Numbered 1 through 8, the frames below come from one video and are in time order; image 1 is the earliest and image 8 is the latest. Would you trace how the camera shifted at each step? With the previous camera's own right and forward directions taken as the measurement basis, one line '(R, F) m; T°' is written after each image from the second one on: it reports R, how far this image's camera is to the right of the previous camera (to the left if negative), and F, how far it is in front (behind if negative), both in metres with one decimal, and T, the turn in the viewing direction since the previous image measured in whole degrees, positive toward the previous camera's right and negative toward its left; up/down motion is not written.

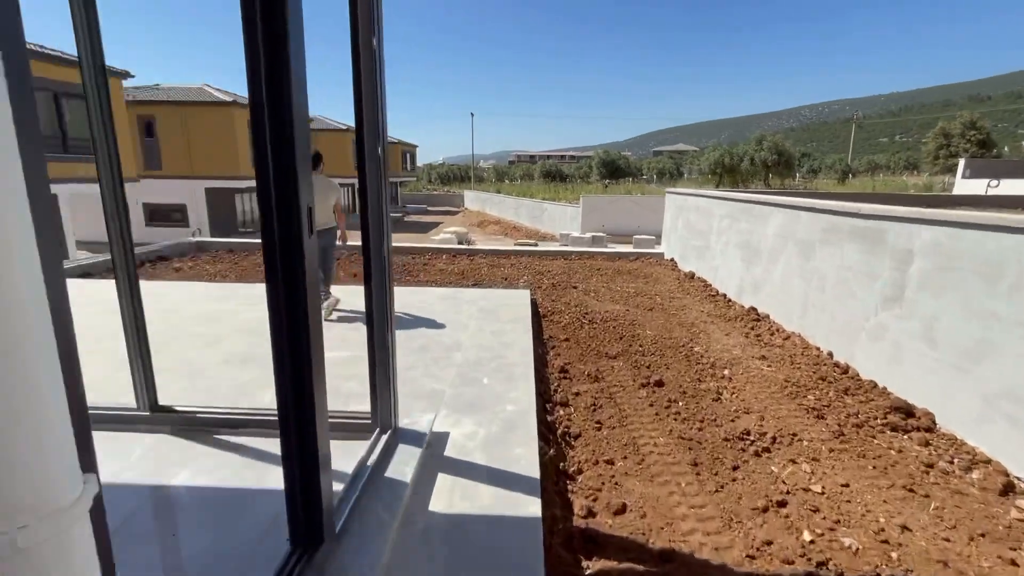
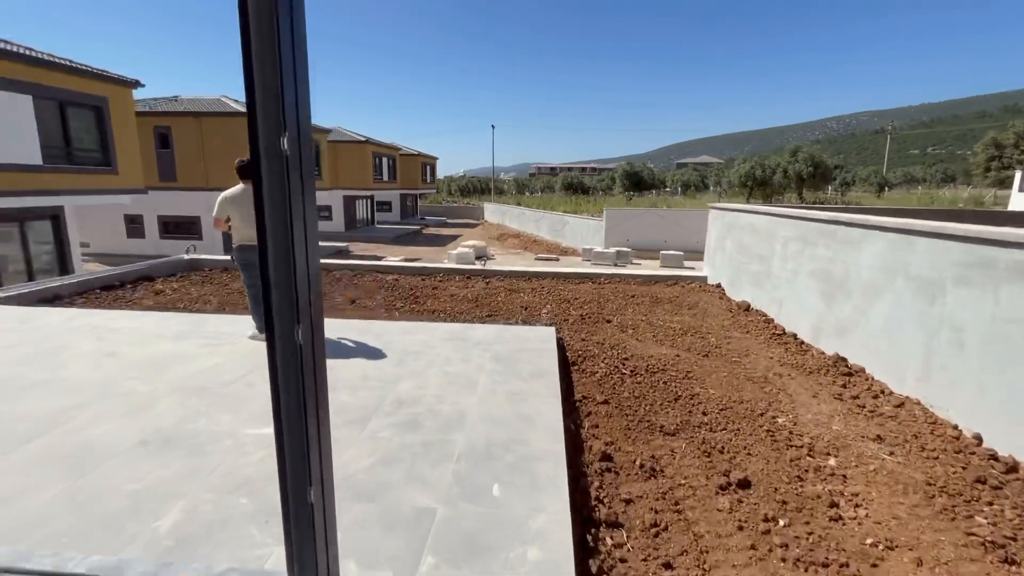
(0.0, +1.0) m; -2°
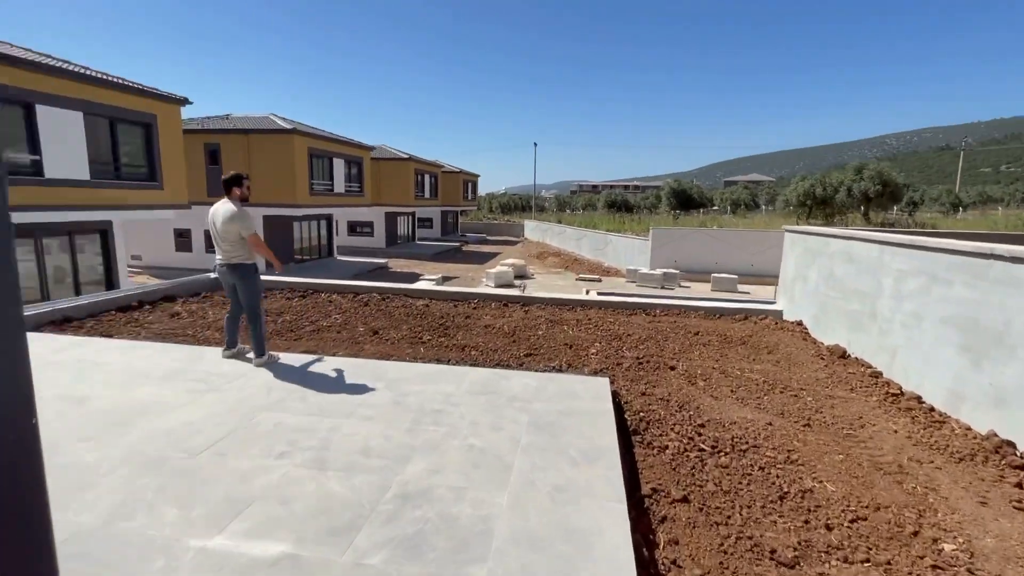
(-0.1, +0.8) m; -5°
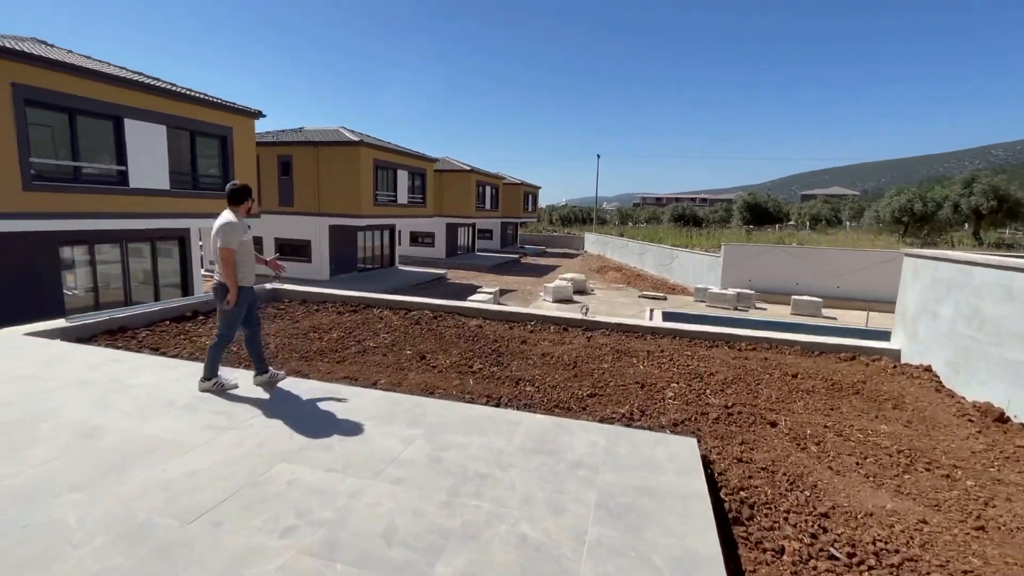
(-0.1, +0.6) m; -7°
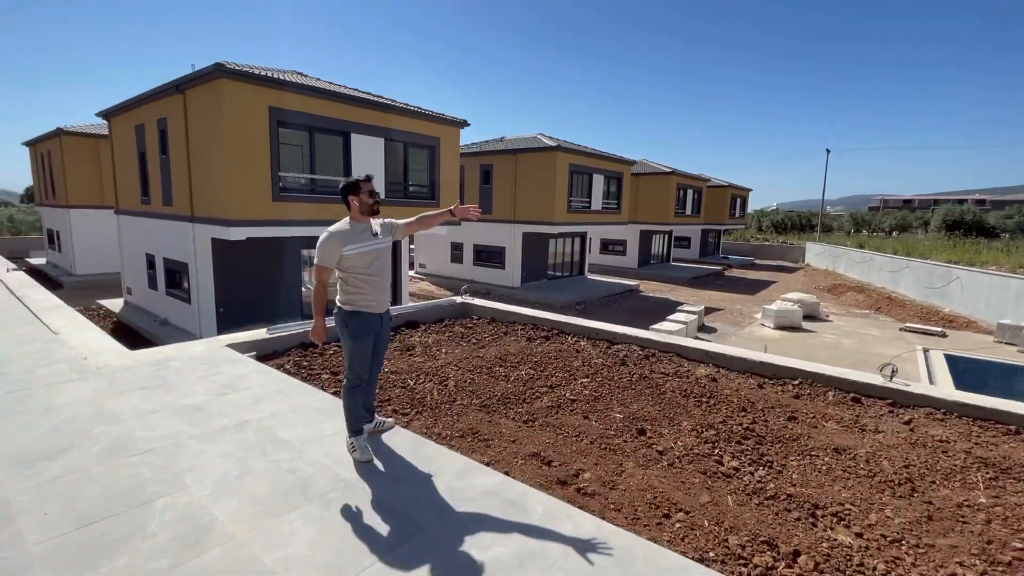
(-0.6, +1.5) m; -22°
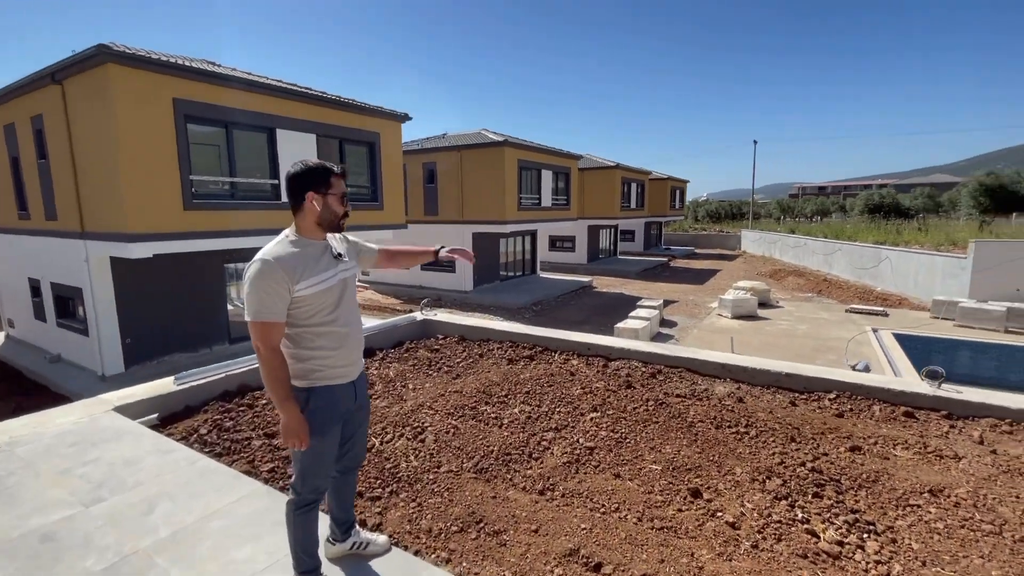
(-0.3, +1.0) m; +7°
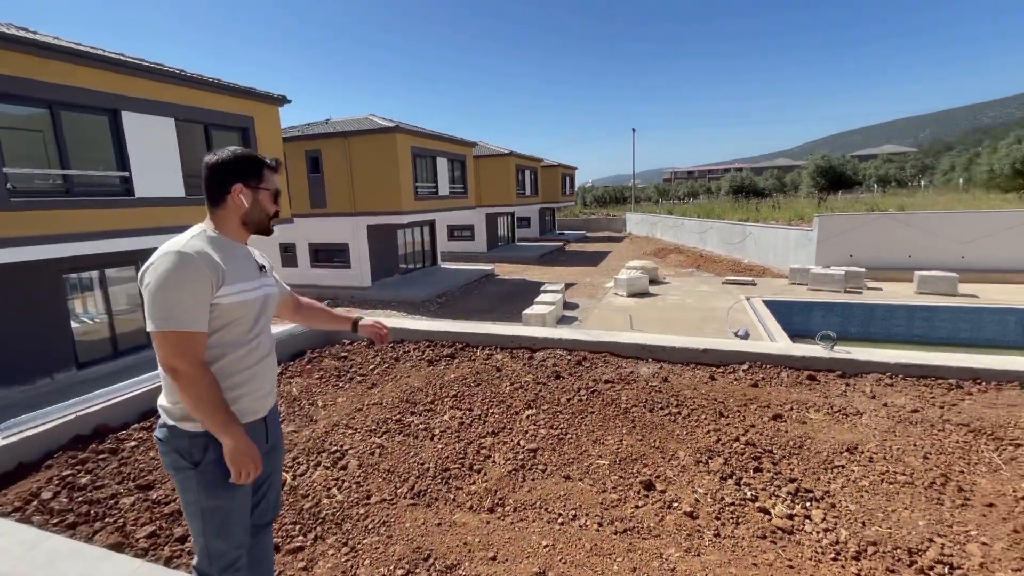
(-0.2, +0.3) m; +12°
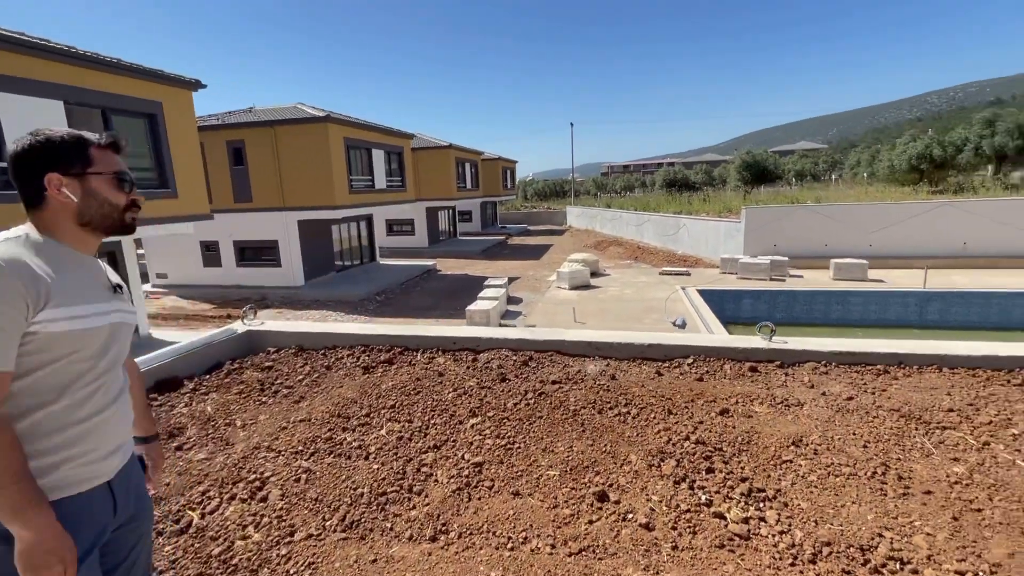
(0.0, +0.2) m; +7°
